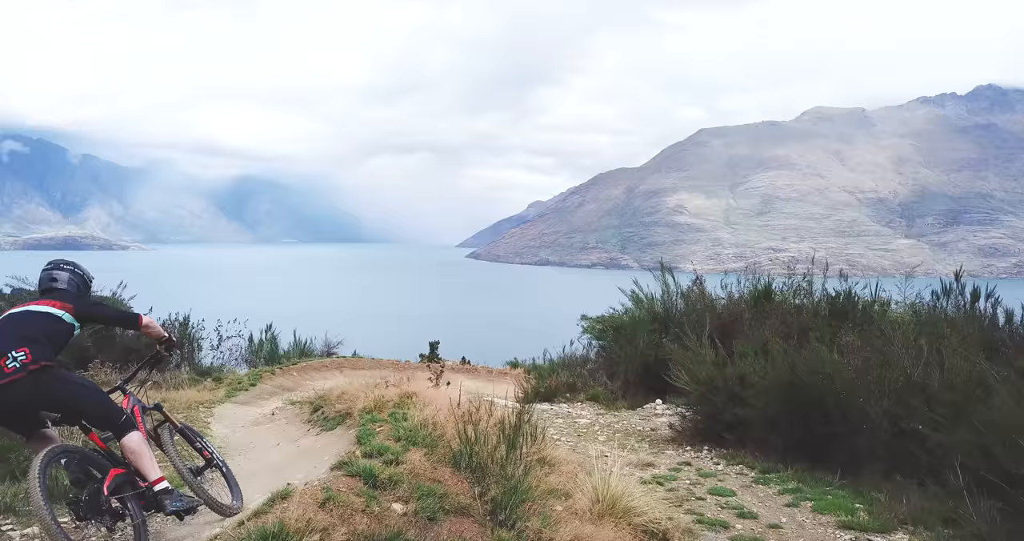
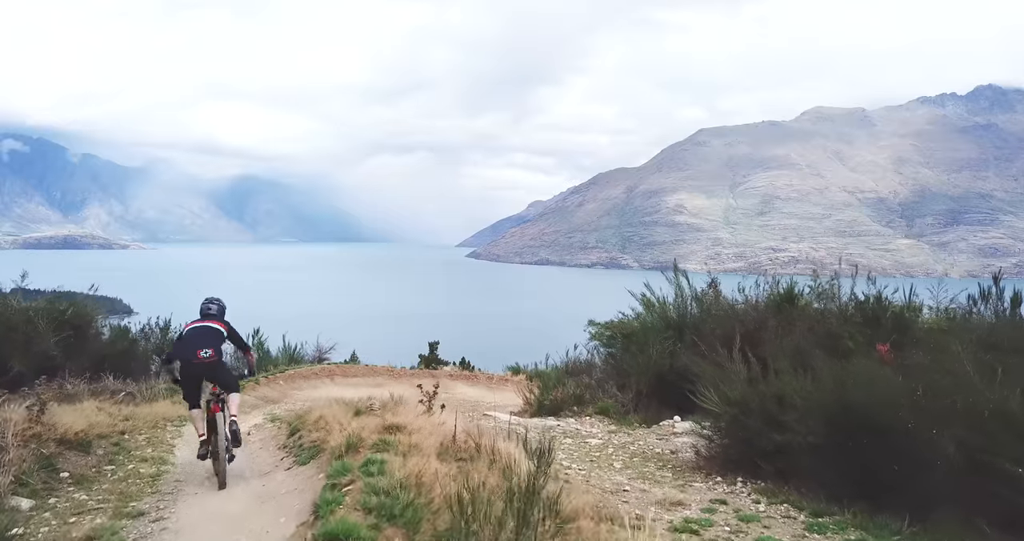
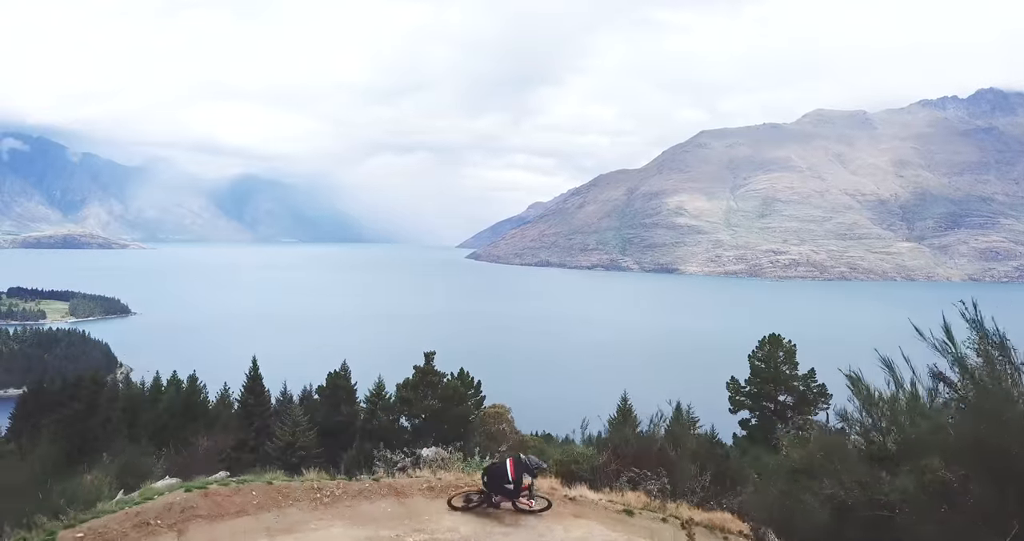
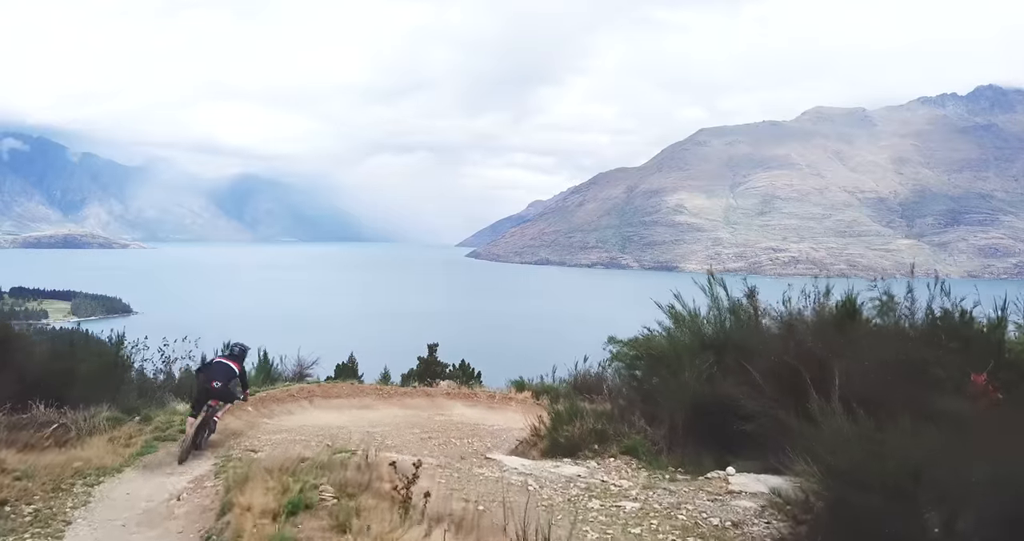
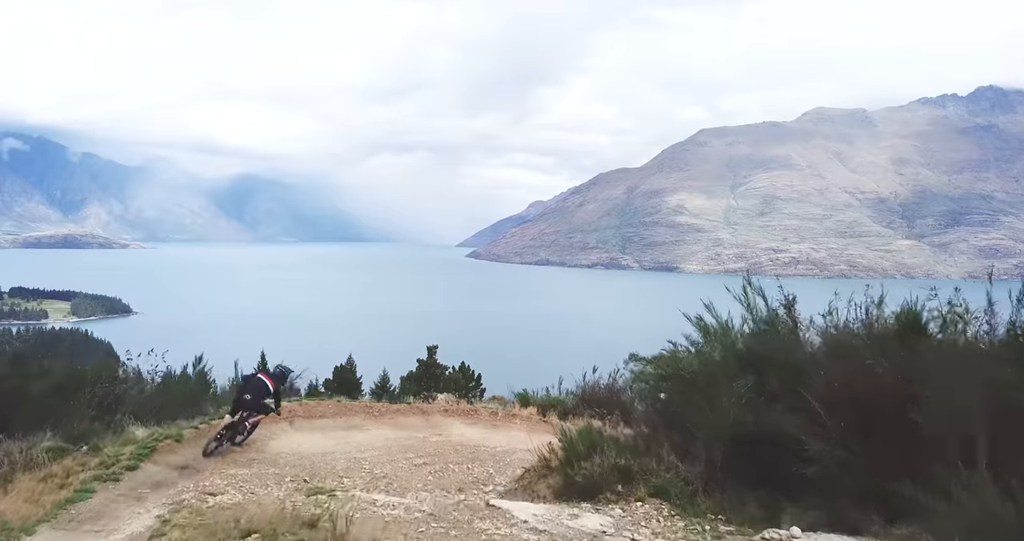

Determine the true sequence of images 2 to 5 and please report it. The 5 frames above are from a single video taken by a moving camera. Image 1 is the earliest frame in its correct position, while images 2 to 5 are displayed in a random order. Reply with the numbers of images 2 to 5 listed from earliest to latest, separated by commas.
2, 4, 5, 3
